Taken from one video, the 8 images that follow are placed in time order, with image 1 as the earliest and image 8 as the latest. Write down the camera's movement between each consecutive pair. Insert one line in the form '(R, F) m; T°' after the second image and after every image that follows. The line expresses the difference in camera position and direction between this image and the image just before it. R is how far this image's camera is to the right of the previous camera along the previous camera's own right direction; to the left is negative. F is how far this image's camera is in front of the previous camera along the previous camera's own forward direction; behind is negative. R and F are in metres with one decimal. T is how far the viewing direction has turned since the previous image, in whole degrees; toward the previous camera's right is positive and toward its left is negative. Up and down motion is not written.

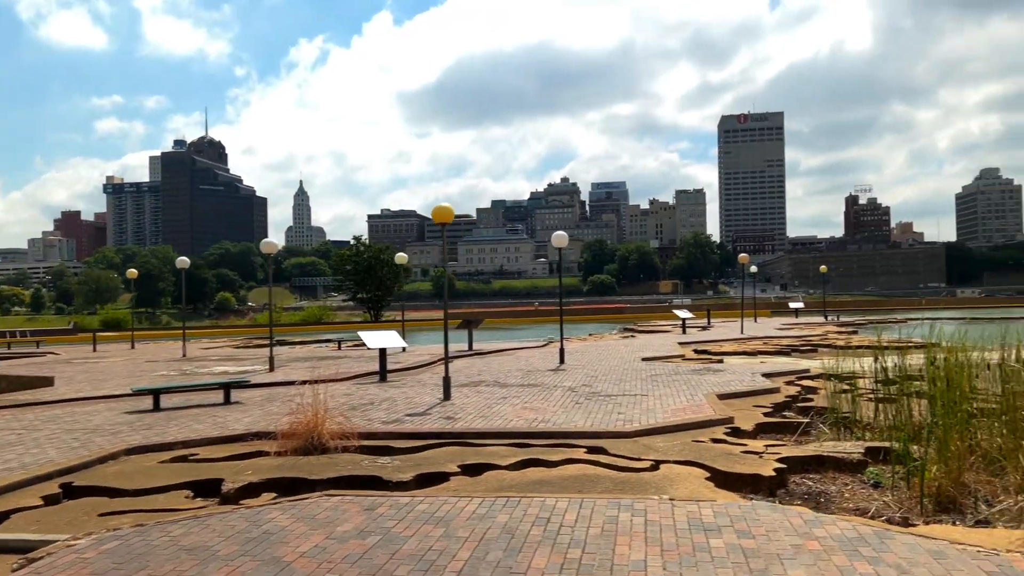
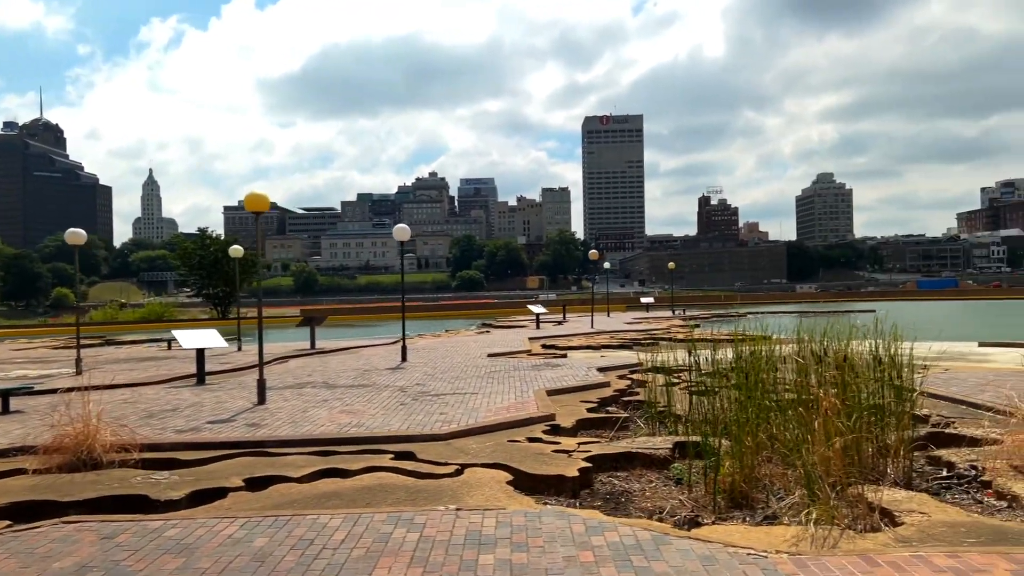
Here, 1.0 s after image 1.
(+0.6, +0.4) m; +10°
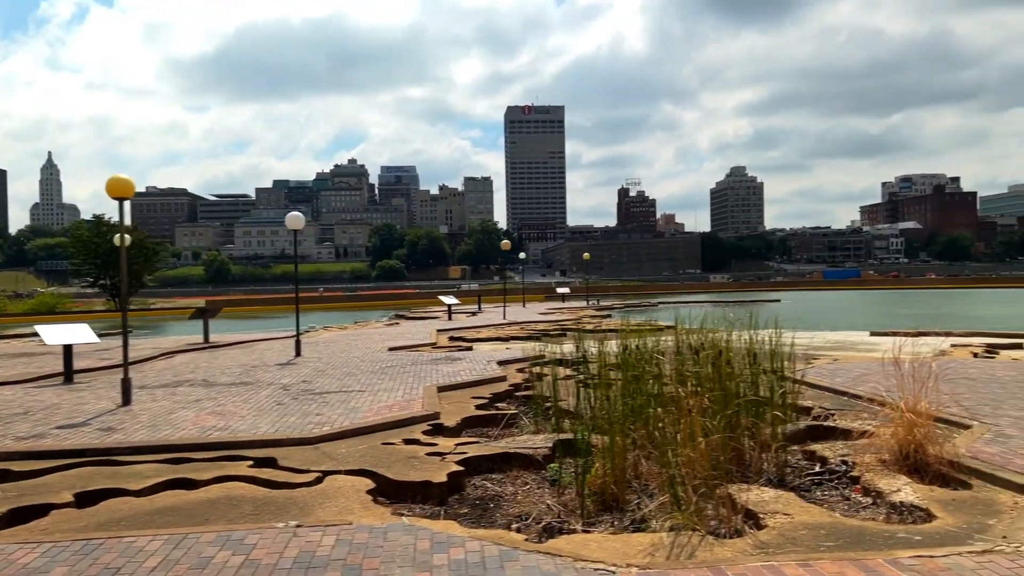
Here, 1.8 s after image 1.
(+0.4, +0.3) m; +6°
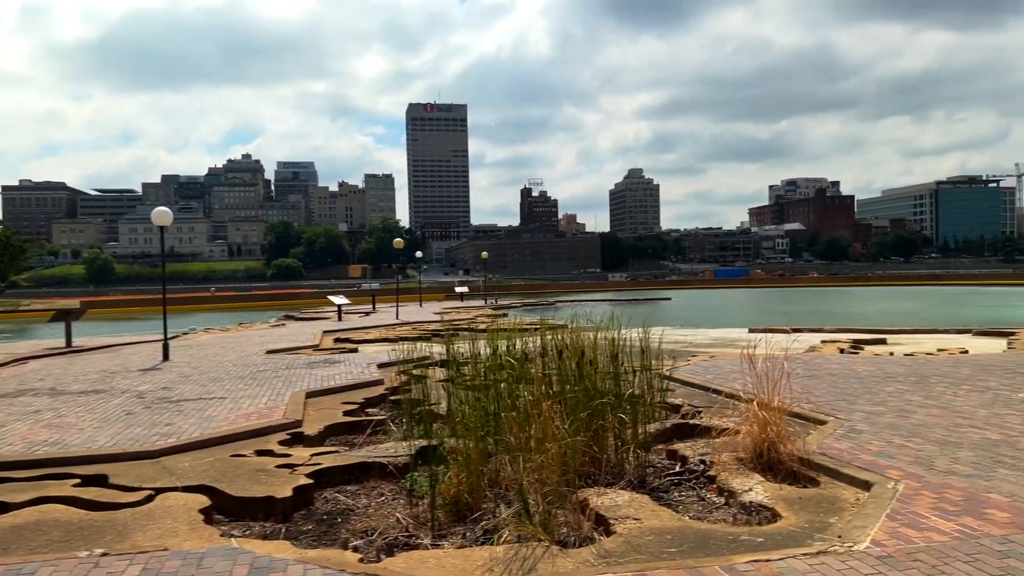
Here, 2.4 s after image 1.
(+0.3, +0.2) m; +7°
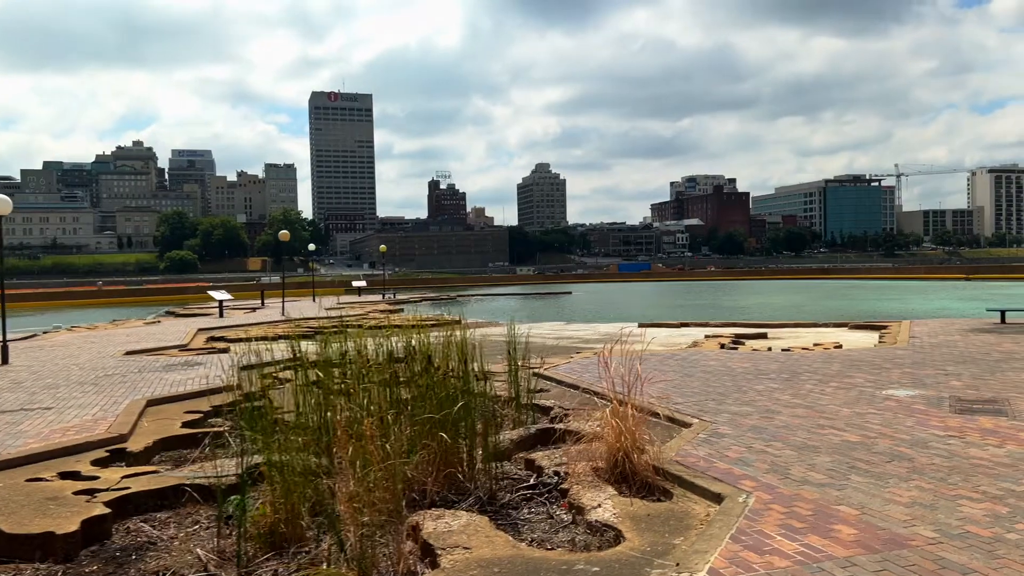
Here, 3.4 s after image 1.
(+0.5, +0.5) m; +7°
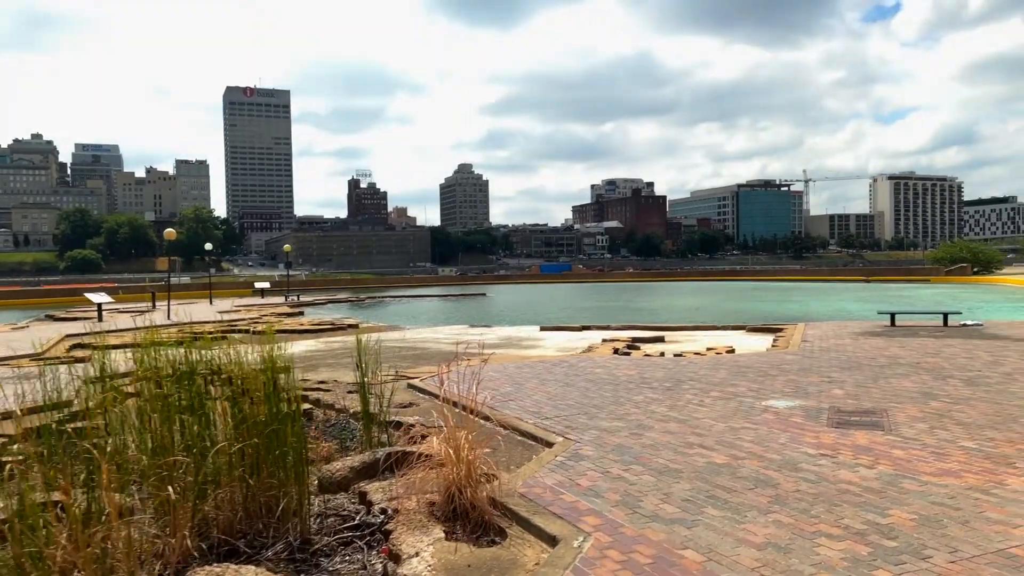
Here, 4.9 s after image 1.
(+0.6, +0.7) m; +6°
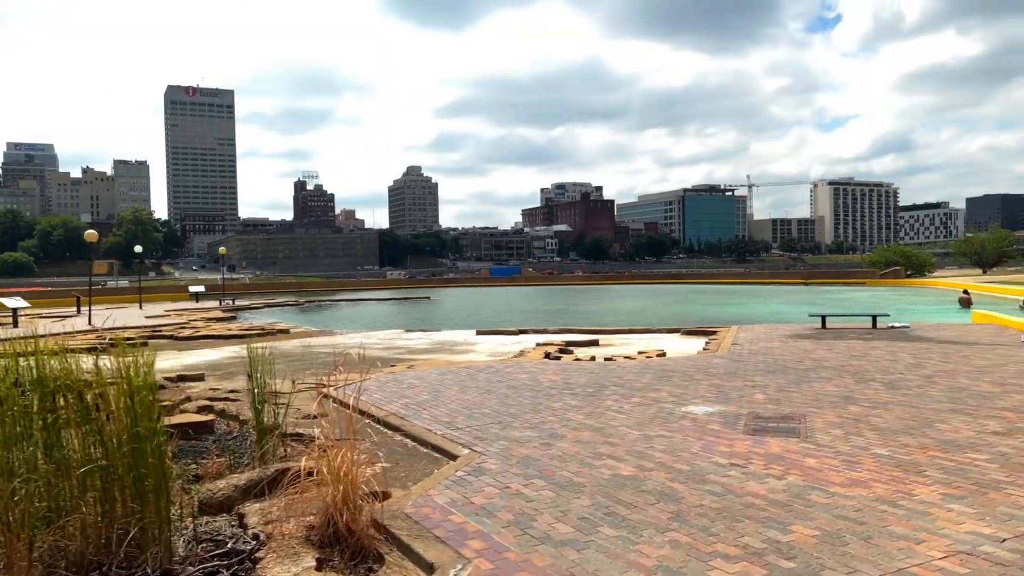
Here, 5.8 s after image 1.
(+0.4, +0.3) m; +4°
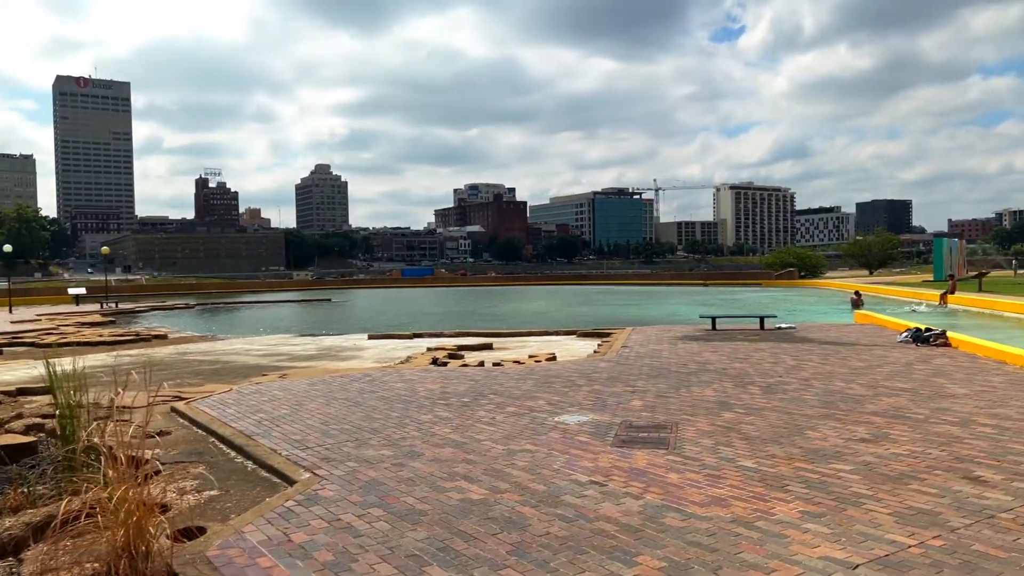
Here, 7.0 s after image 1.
(+0.4, +0.4) m; +6°
